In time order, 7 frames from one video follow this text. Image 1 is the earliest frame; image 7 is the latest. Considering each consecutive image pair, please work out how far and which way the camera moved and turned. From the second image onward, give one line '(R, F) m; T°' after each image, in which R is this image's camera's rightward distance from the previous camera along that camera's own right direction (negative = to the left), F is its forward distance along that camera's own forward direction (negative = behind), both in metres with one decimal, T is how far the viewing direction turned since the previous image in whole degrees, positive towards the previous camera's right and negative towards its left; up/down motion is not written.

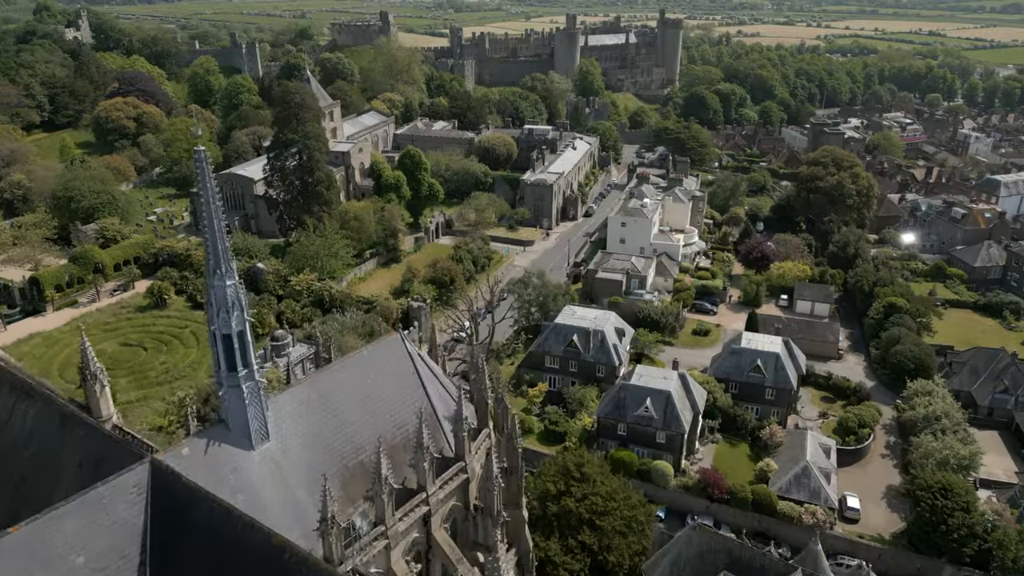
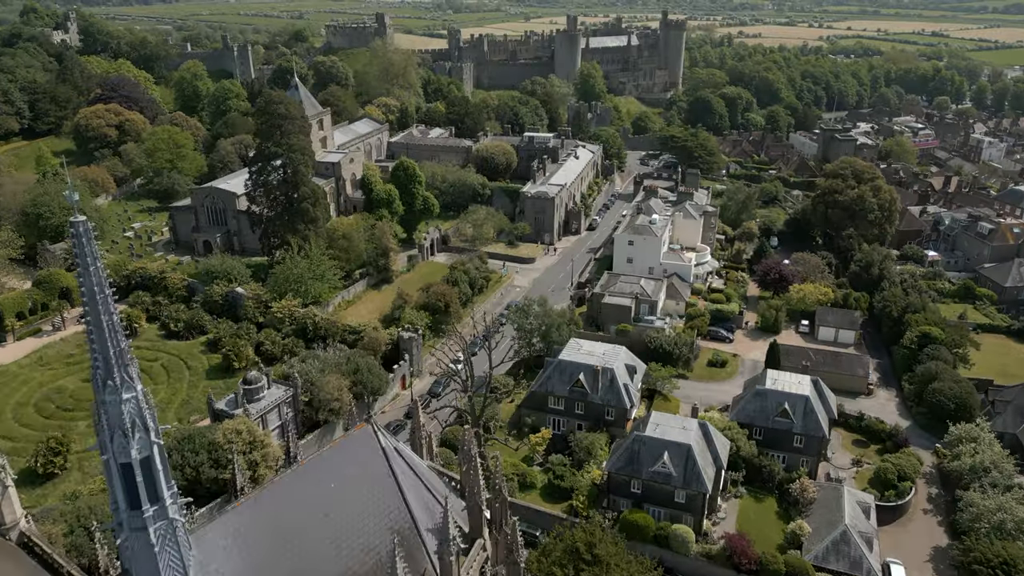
(0.0, +4.4) m; 0°
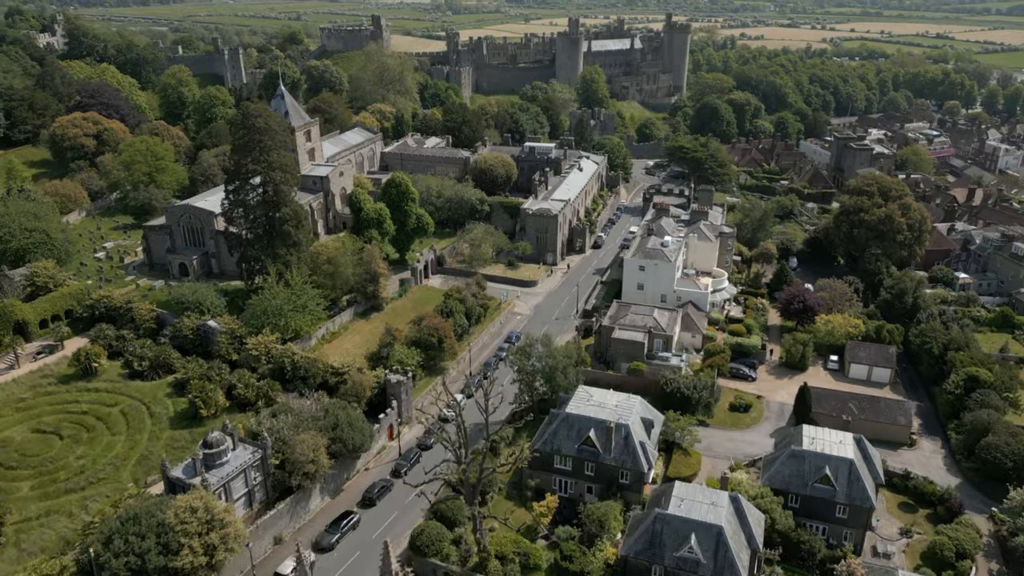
(-0.1, +5.0) m; 0°
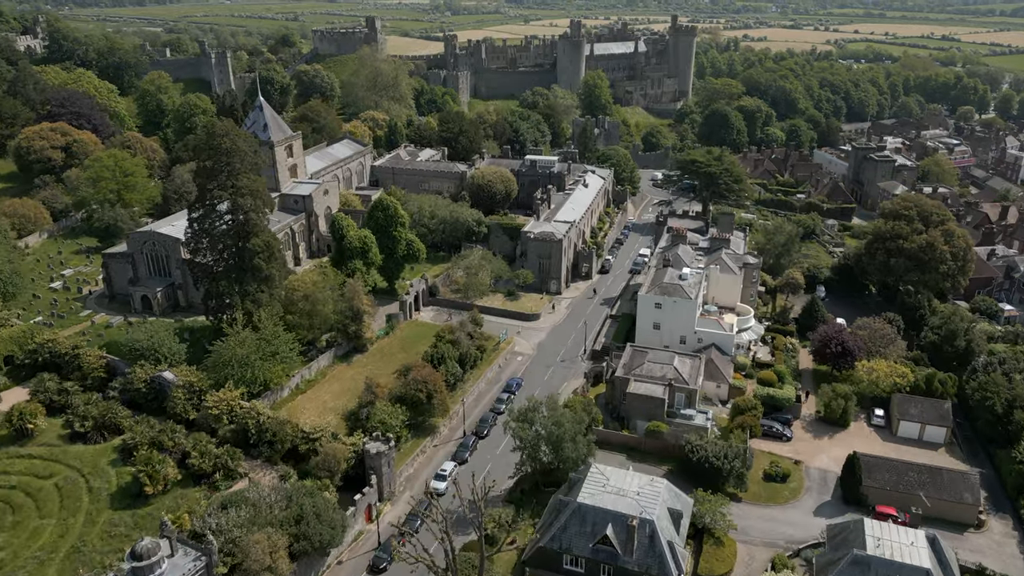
(0.0, +6.2) m; 0°
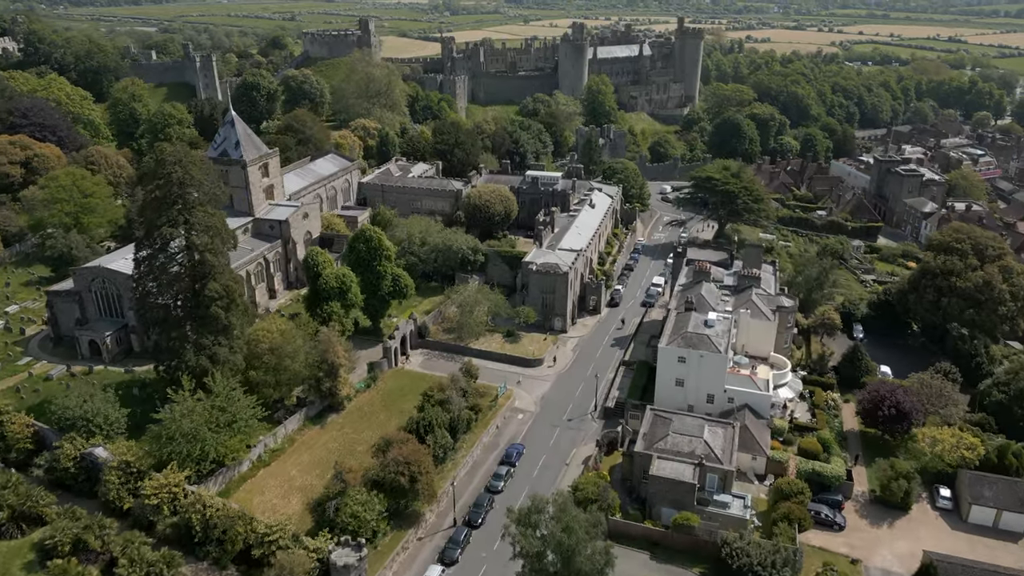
(0.0, +6.8) m; 0°
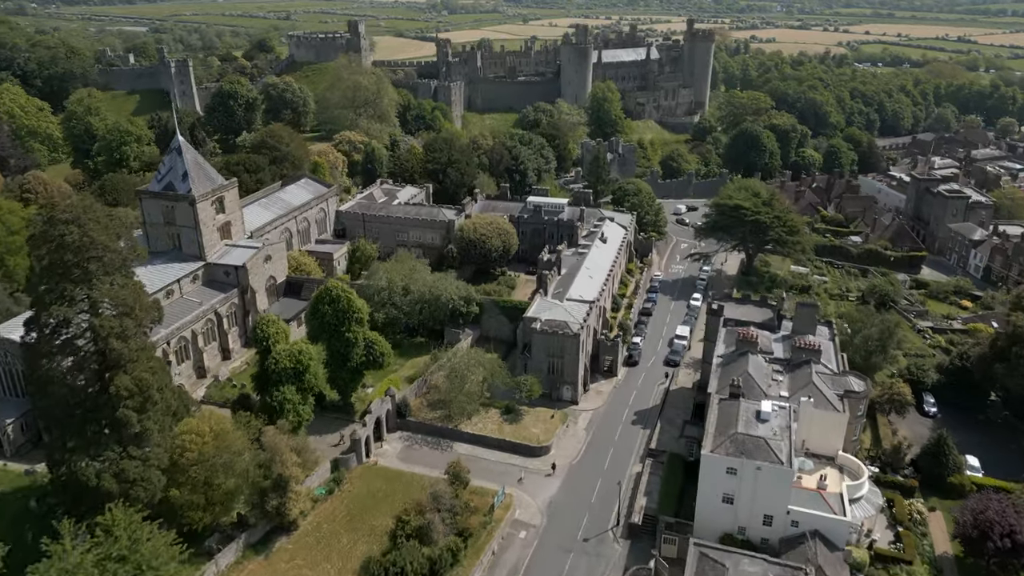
(0.0, +9.6) m; 0°
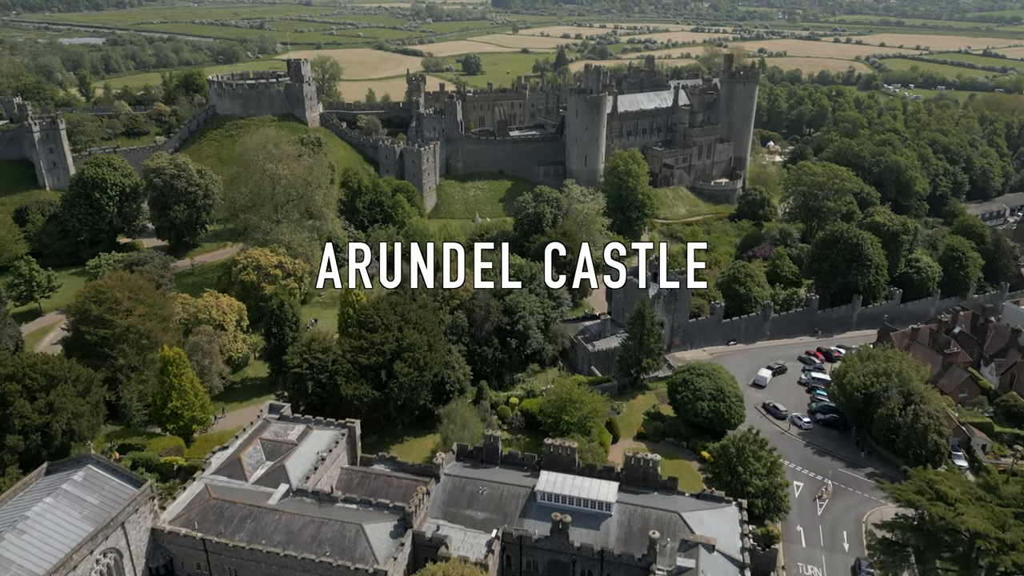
(-0.2, +34.0) m; +1°
